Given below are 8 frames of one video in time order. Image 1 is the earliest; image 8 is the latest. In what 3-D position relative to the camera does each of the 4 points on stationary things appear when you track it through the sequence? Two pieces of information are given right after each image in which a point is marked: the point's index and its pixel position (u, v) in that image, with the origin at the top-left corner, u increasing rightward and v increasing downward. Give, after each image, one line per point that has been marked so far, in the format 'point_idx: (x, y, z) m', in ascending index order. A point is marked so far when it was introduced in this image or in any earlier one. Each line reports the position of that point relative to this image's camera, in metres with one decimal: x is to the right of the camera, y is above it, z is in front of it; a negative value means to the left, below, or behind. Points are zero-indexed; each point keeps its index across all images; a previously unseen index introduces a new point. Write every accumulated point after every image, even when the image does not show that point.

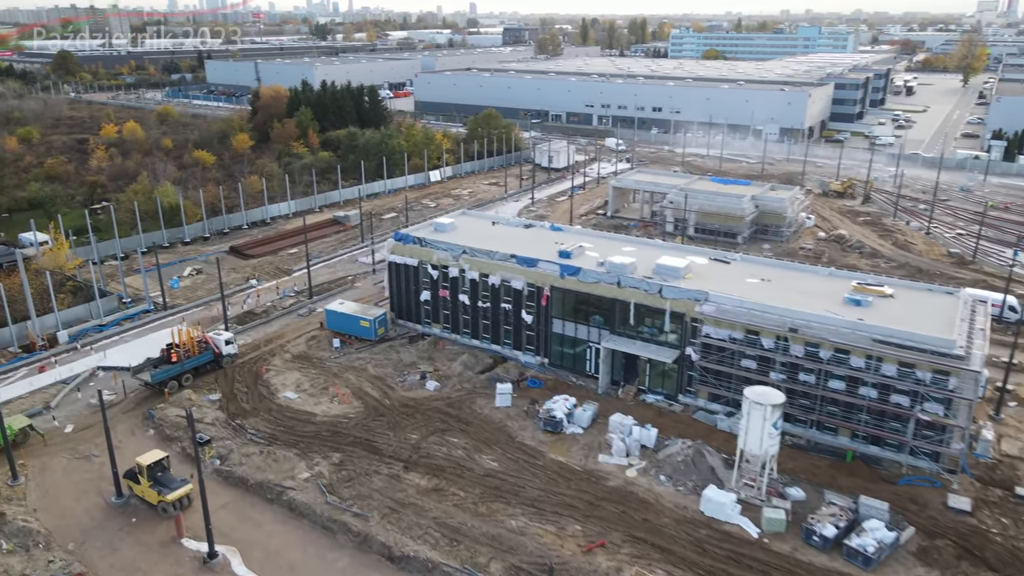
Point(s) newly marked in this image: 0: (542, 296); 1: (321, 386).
0: (+0.7, -0.2, +17.0) m
1: (-4.3, -2.2, +16.4) m
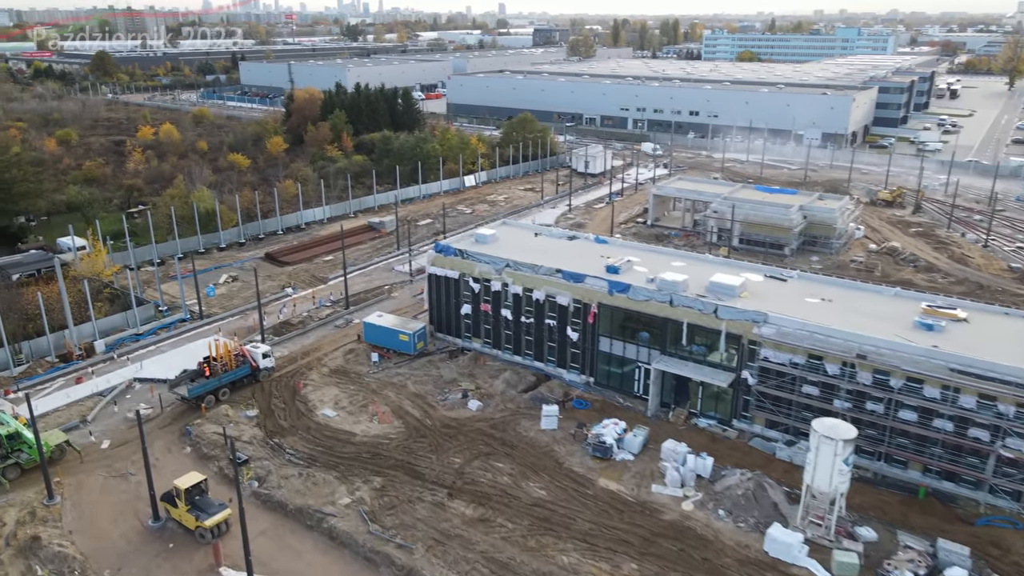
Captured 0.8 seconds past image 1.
0: (+1.7, -0.6, +16.4) m
1: (-3.3, -2.5, +15.9) m
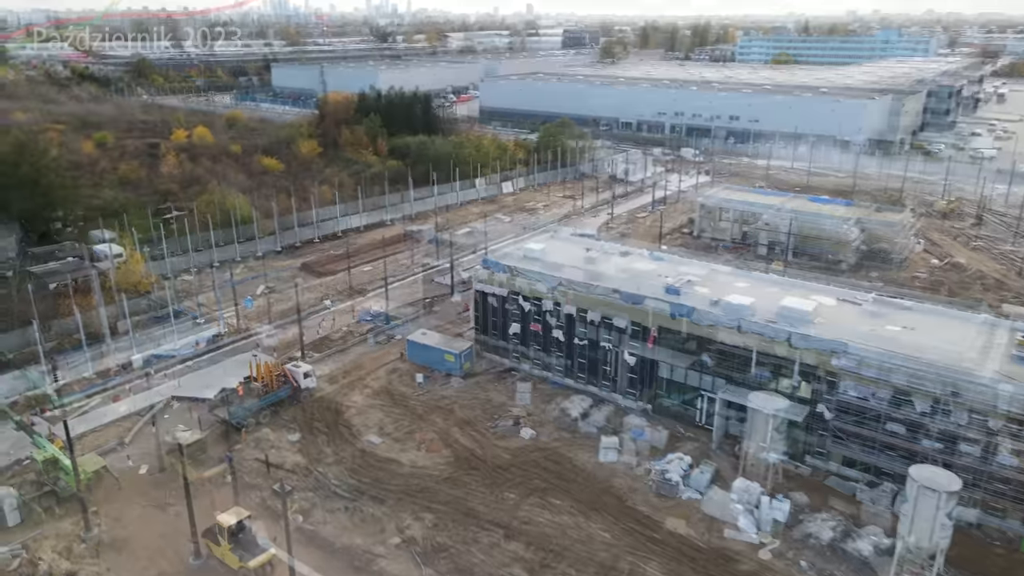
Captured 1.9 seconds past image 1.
0: (+2.9, -1.0, +15.4) m
1: (-2.2, -2.9, +15.1) m
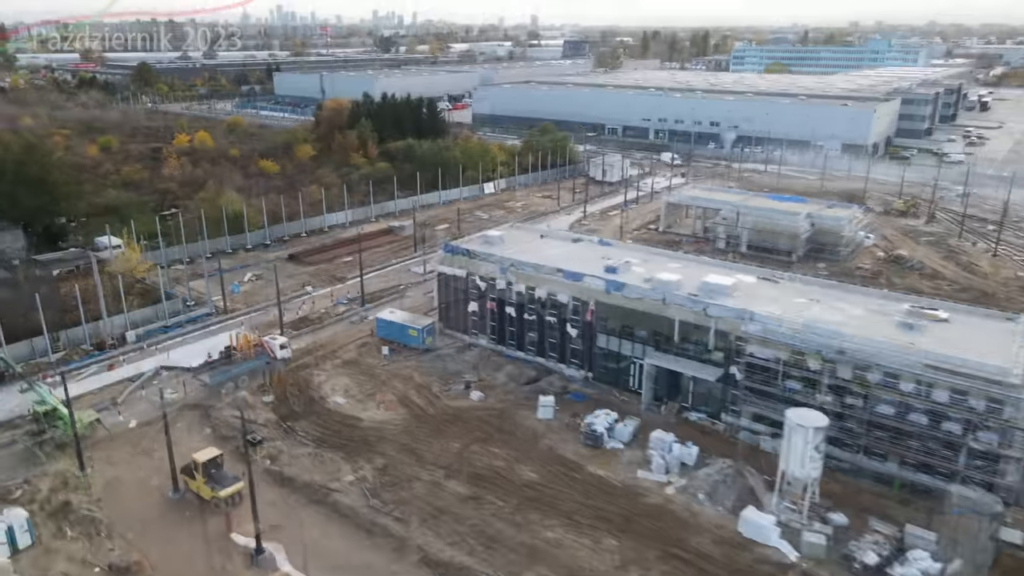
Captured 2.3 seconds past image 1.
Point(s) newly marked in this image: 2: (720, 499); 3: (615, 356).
0: (+1.8, -0.5, +17.1) m
1: (-3.3, -2.4, +16.8) m
2: (+3.7, -3.7, +12.9) m
3: (+2.4, -1.6, +17.0) m
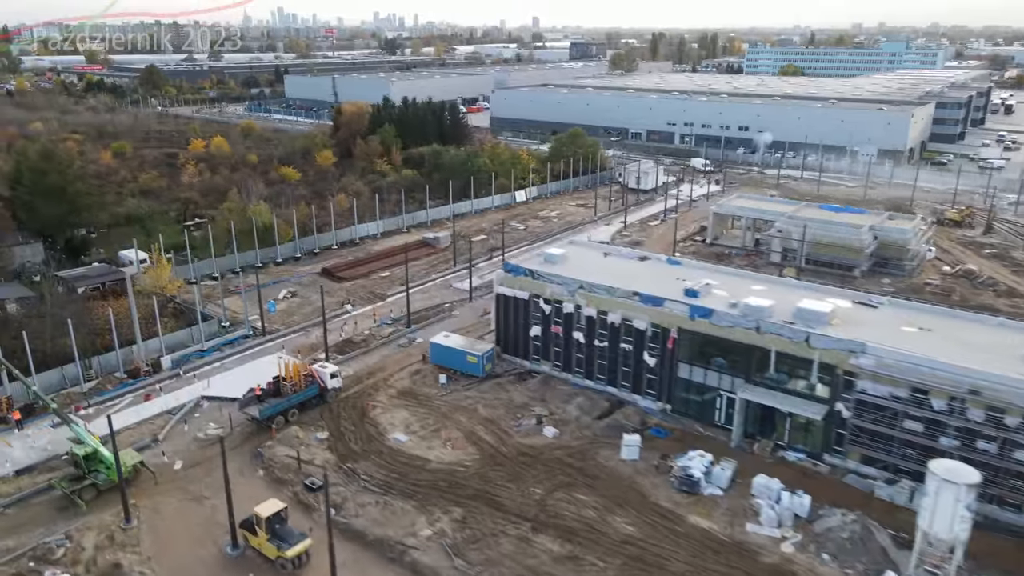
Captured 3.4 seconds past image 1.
0: (+3.4, -1.1, +15.8) m
1: (-1.7, -3.0, +15.5) m
2: (+5.3, -4.3, +11.5) m
3: (+4.0, -2.1, +15.6) m
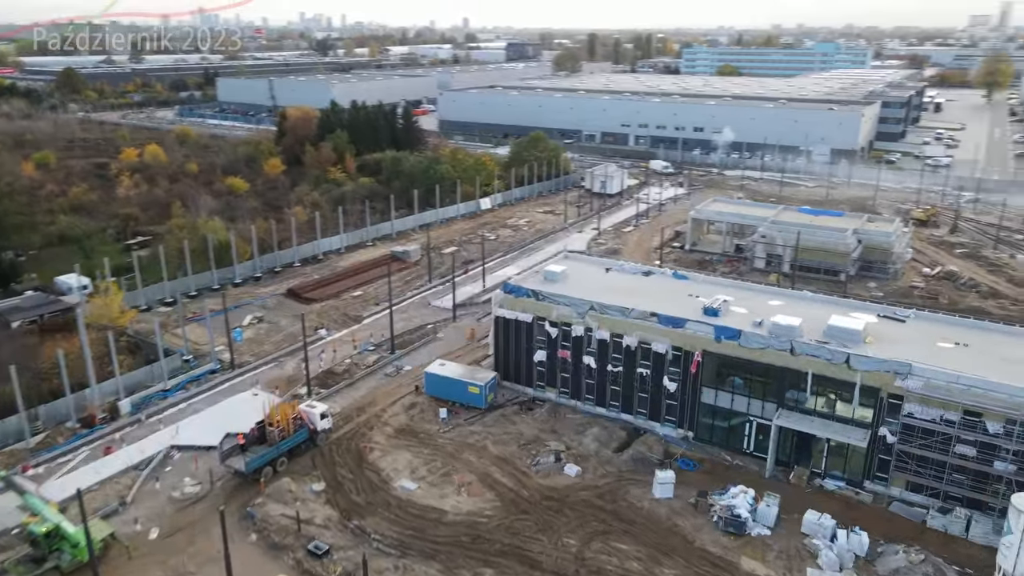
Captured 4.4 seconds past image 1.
0: (+3.6, -1.5, +14.7) m
1: (-1.4, -3.5, +14.0) m
2: (+5.9, -4.6, +10.6) m
3: (+4.3, -2.5, +14.6) m
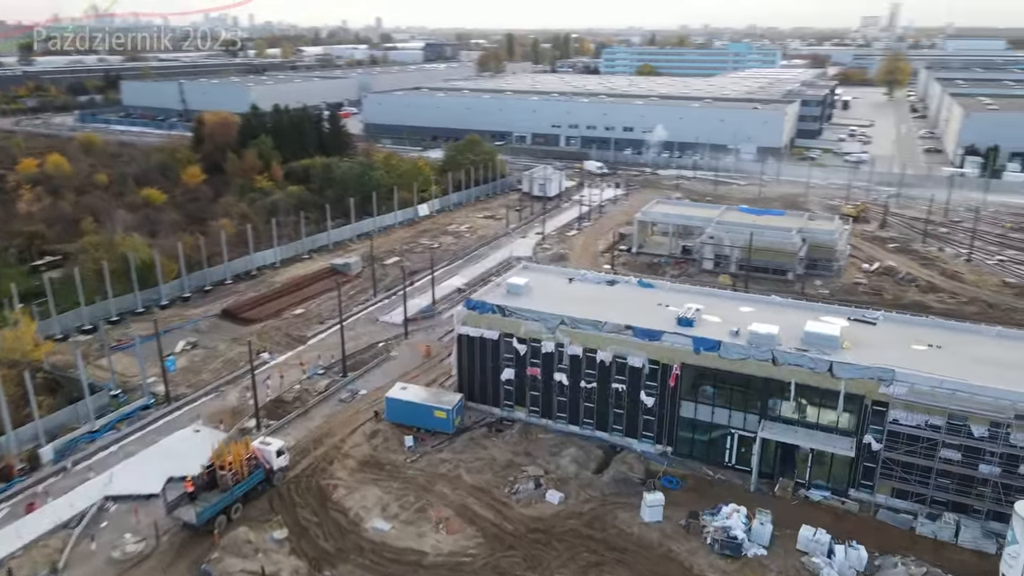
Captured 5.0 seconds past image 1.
0: (+3.0, -1.7, +14.2) m
1: (-1.7, -3.9, +13.0) m
2: (+5.9, -4.7, +10.4) m
3: (+3.8, -2.7, +14.2) m
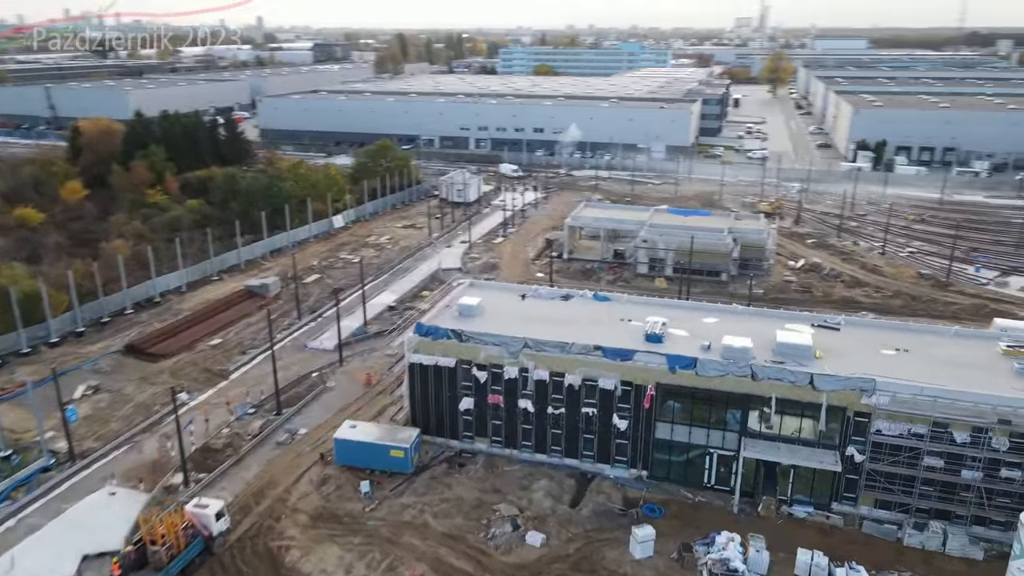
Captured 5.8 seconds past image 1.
0: (+2.4, -2.0, +13.4) m
1: (-2.1, -4.4, +11.6) m
2: (+5.9, -4.9, +10.0) m
3: (+3.2, -3.0, +13.6) m
